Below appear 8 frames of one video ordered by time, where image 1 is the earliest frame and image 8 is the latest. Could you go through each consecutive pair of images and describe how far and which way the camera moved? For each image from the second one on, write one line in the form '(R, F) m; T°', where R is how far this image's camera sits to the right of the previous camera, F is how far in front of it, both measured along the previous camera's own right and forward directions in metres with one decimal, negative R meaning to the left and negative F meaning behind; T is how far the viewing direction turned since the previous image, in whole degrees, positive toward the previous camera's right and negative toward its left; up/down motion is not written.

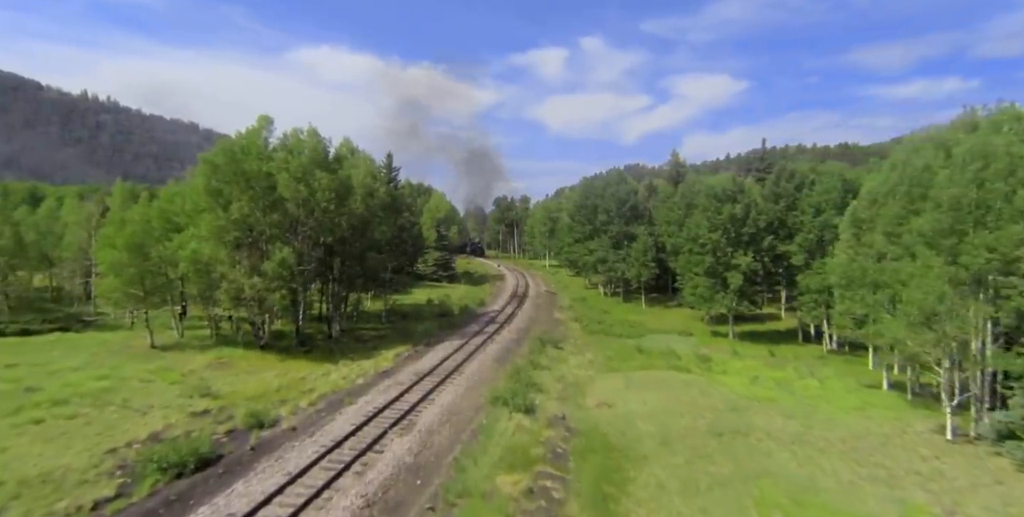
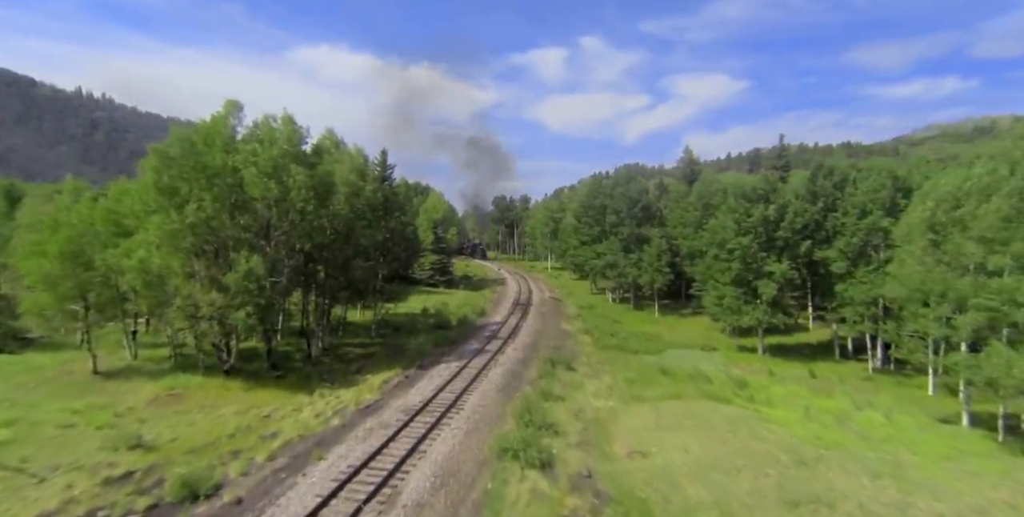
(-0.4, +5.0) m; 0°
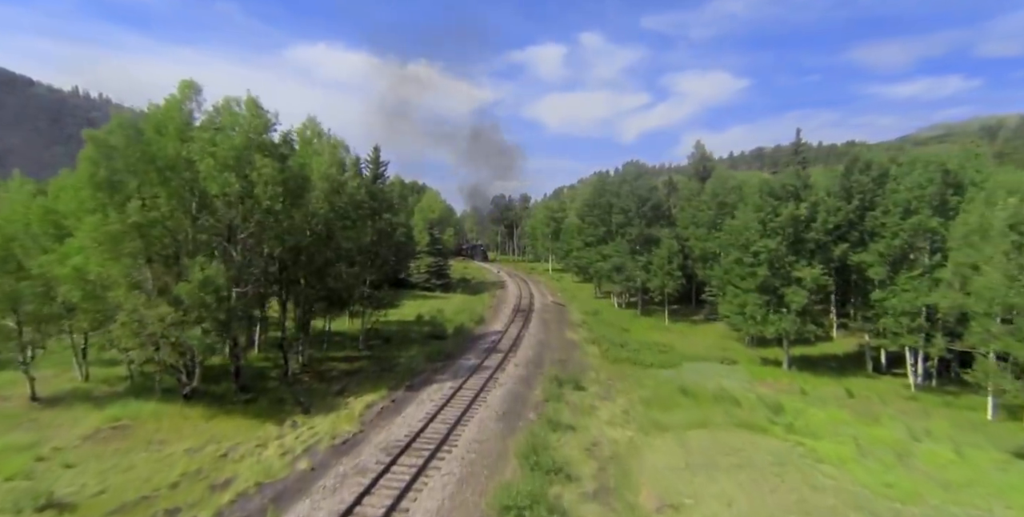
(-0.1, +3.9) m; 0°
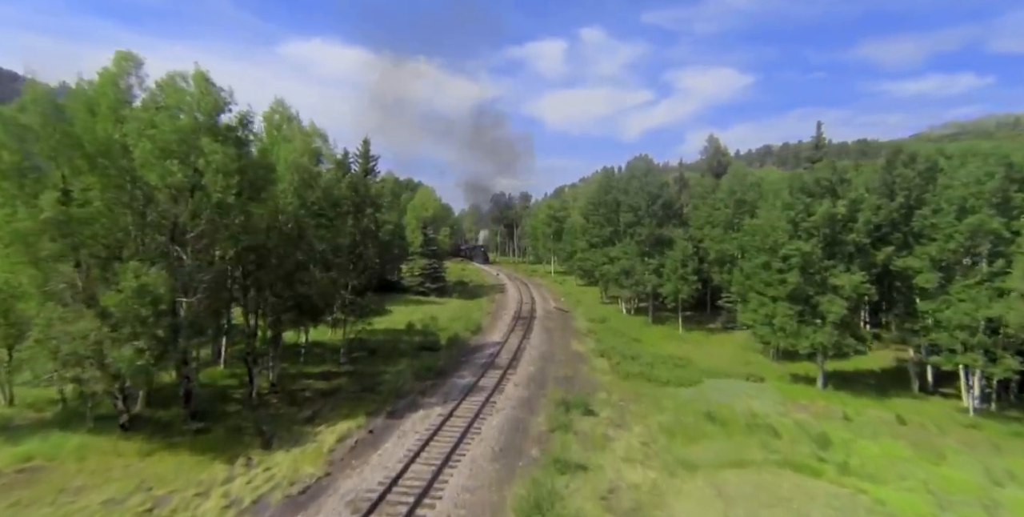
(0.0, +4.2) m; 0°
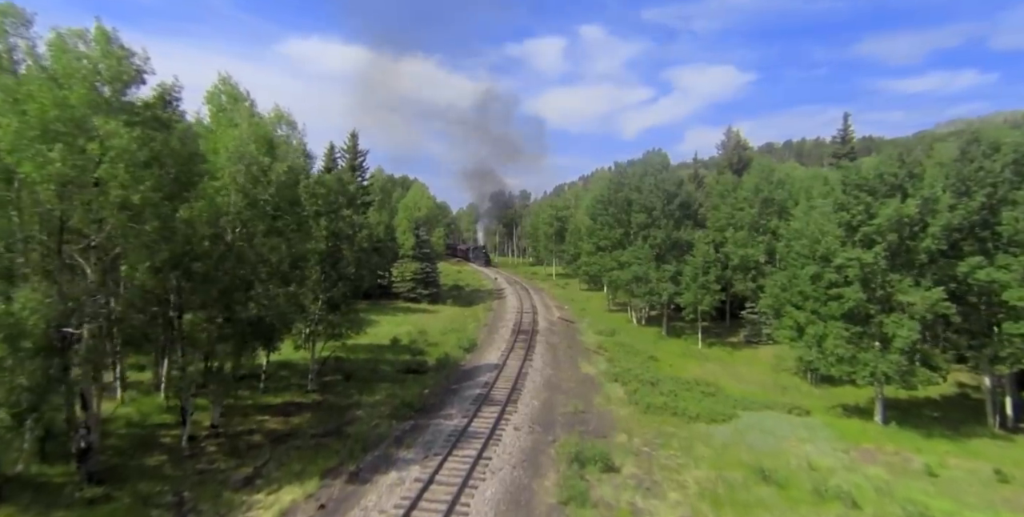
(0.0, +5.6) m; 0°
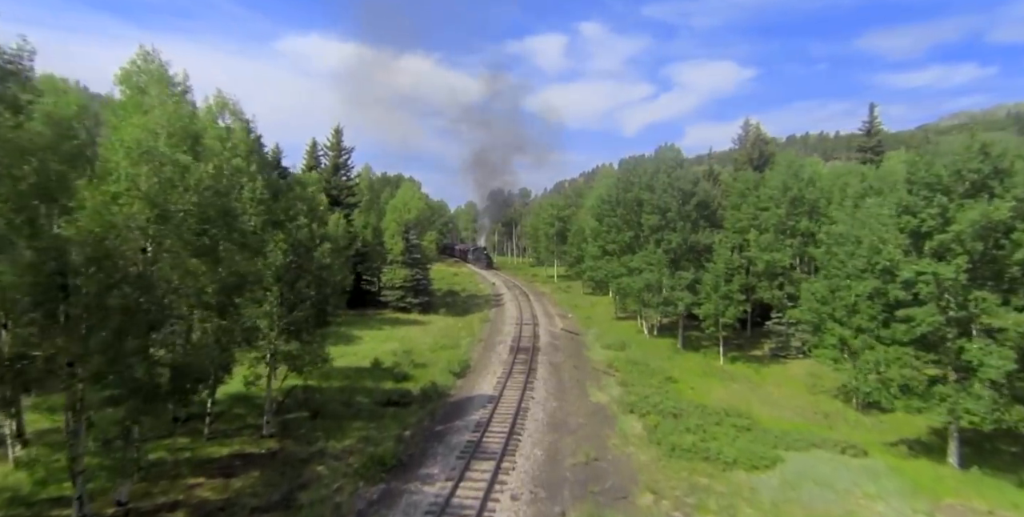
(+0.2, +5.0) m; 0°
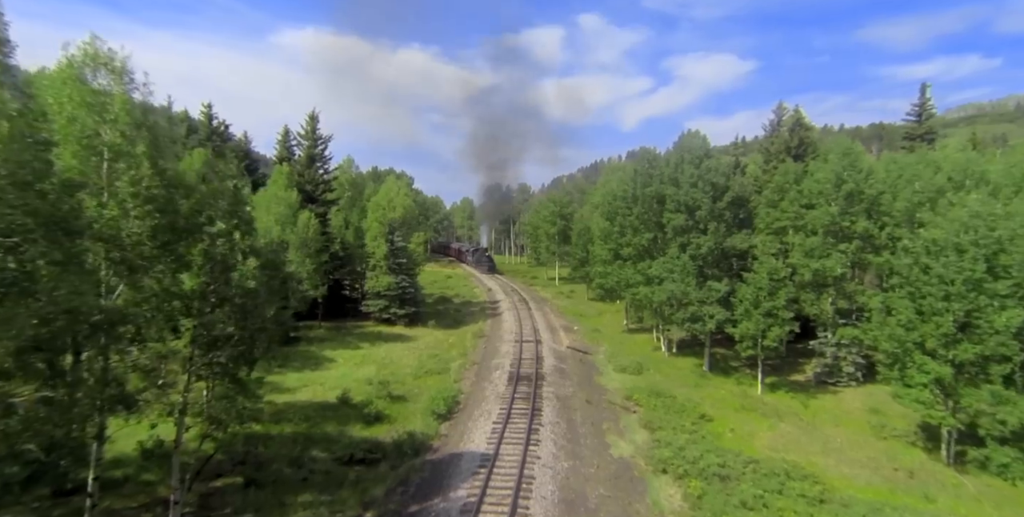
(0.0, +6.7) m; 0°
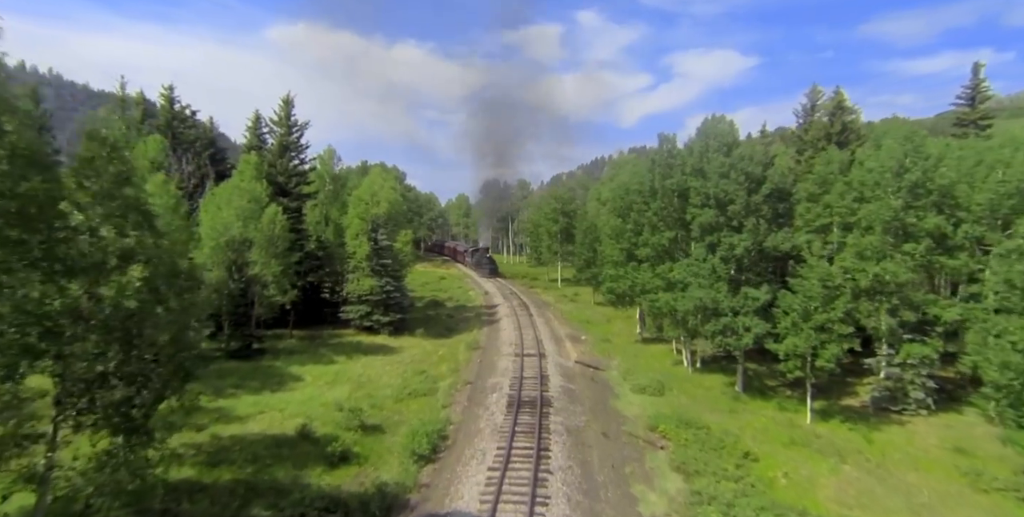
(-0.1, +5.5) m; 0°
